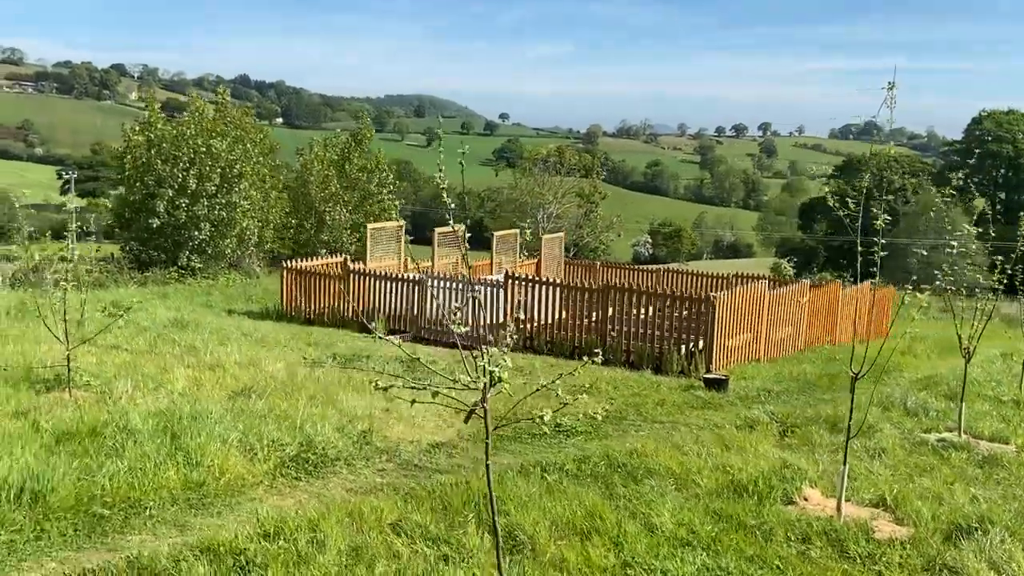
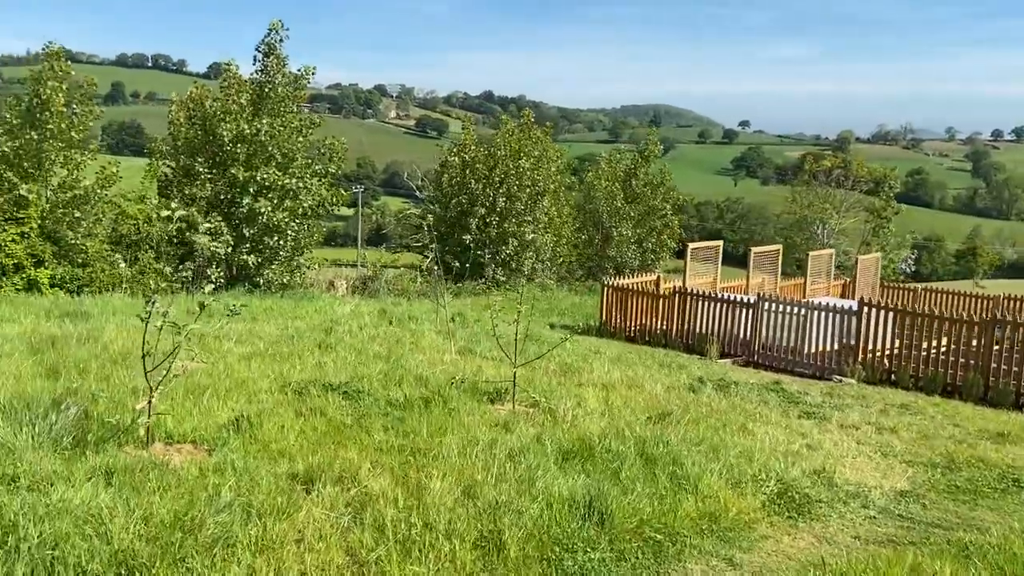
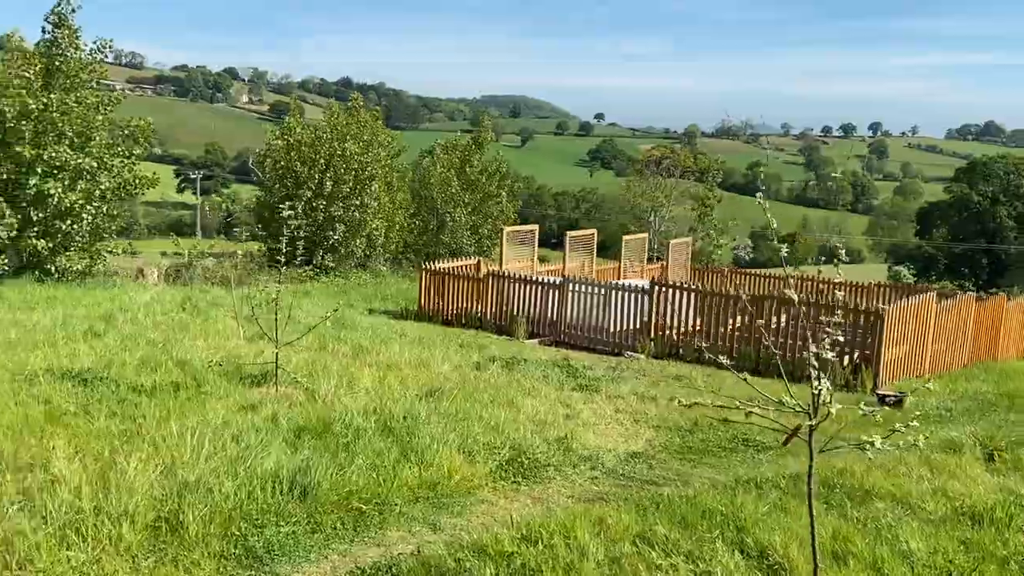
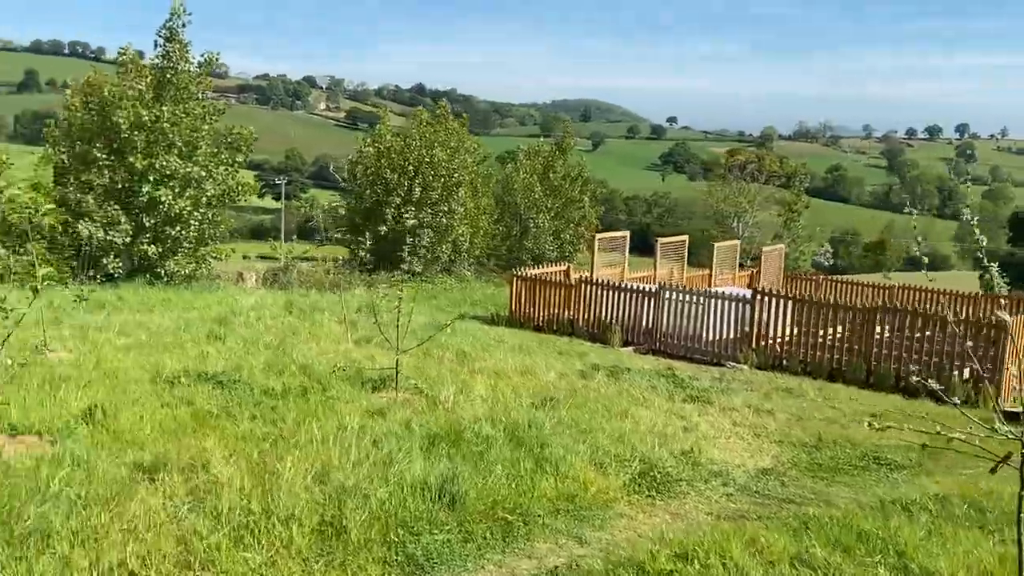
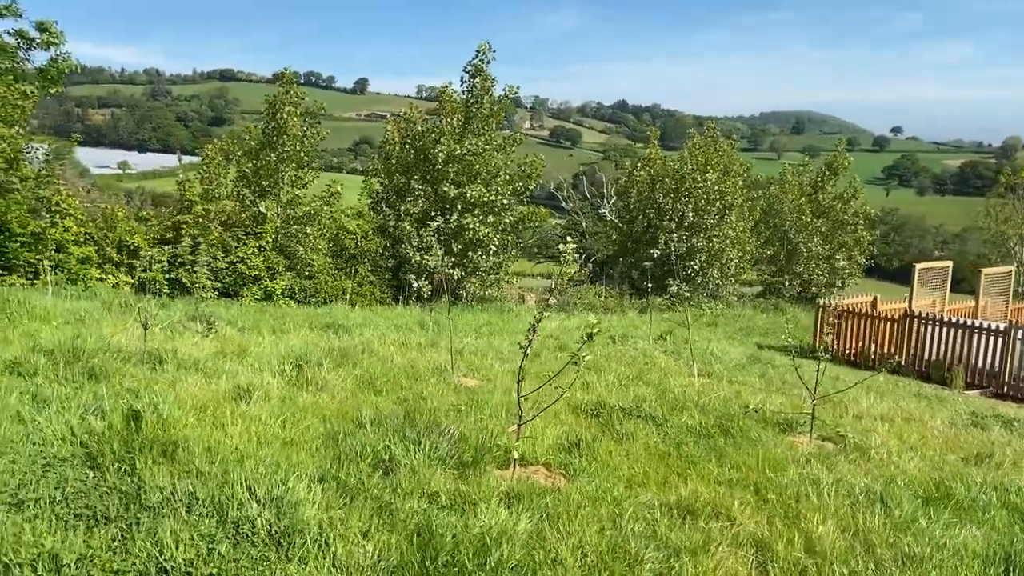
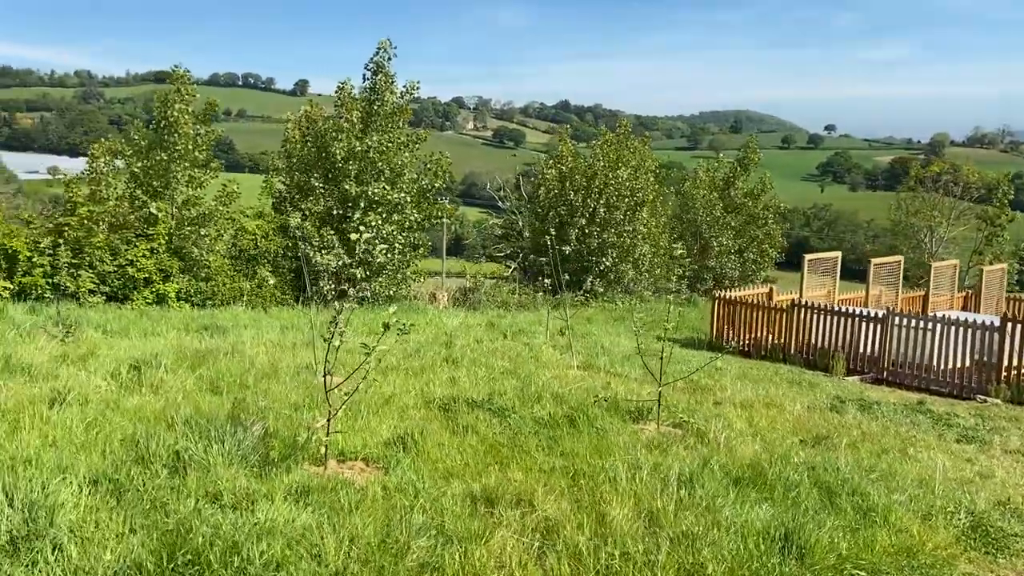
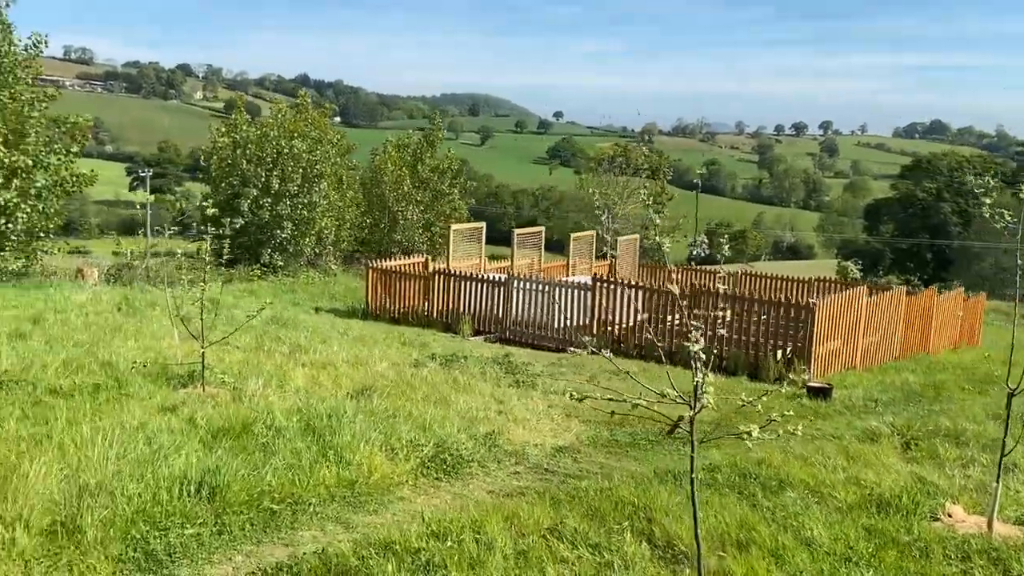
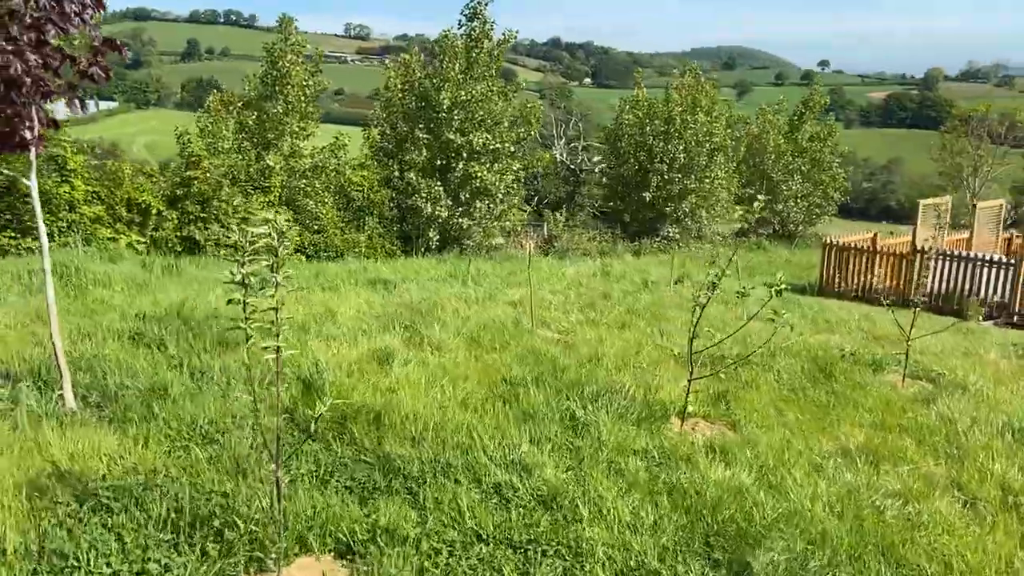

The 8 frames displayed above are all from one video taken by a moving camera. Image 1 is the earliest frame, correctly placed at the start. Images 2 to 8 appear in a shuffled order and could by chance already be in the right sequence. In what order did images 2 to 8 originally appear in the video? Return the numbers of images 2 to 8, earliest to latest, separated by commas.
7, 3, 4, 2, 6, 5, 8
